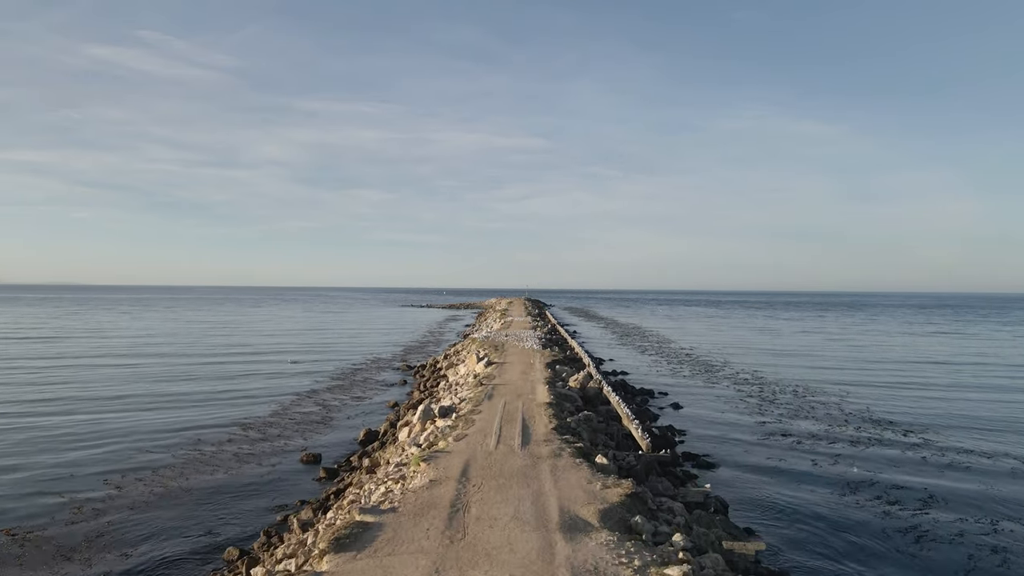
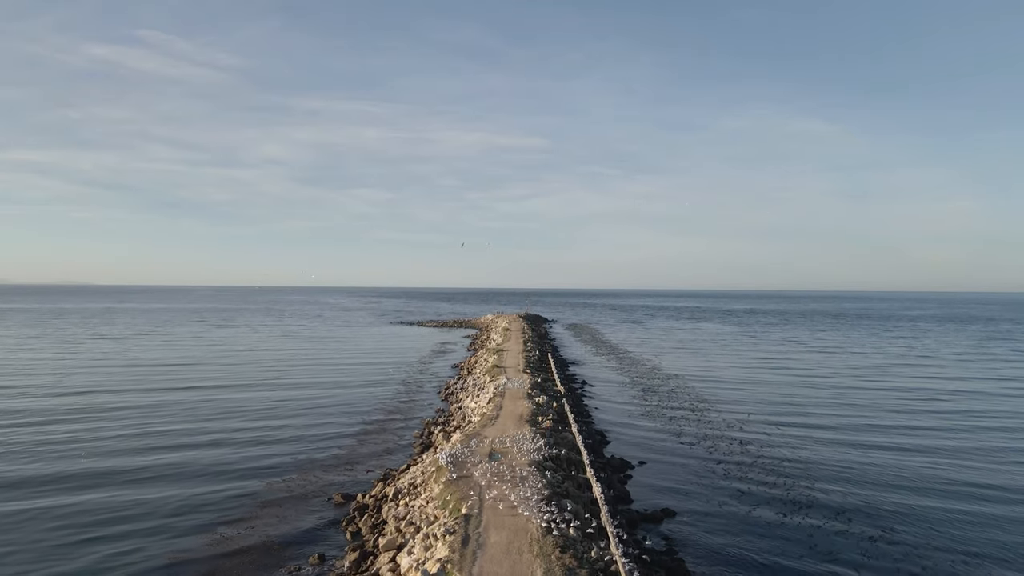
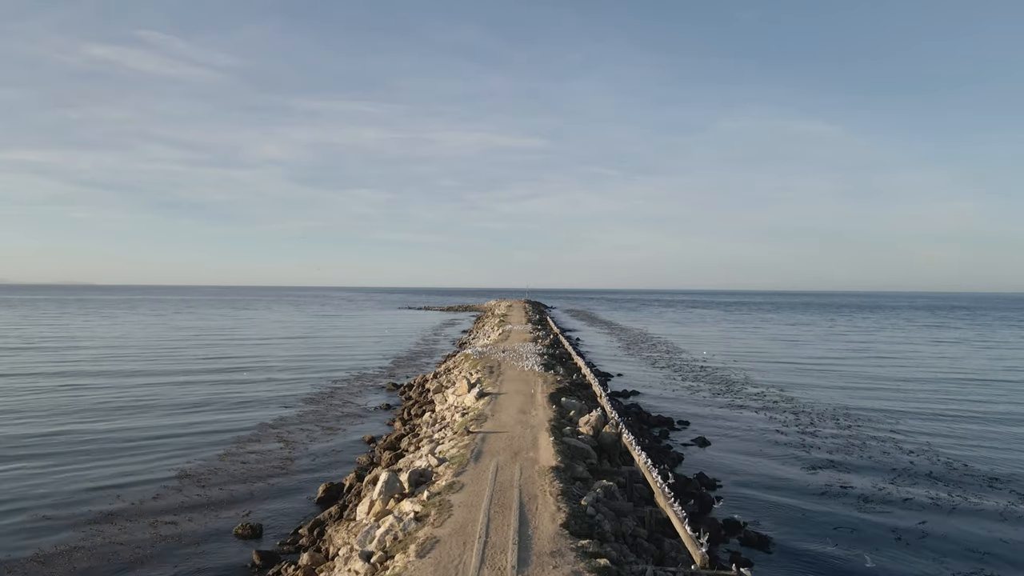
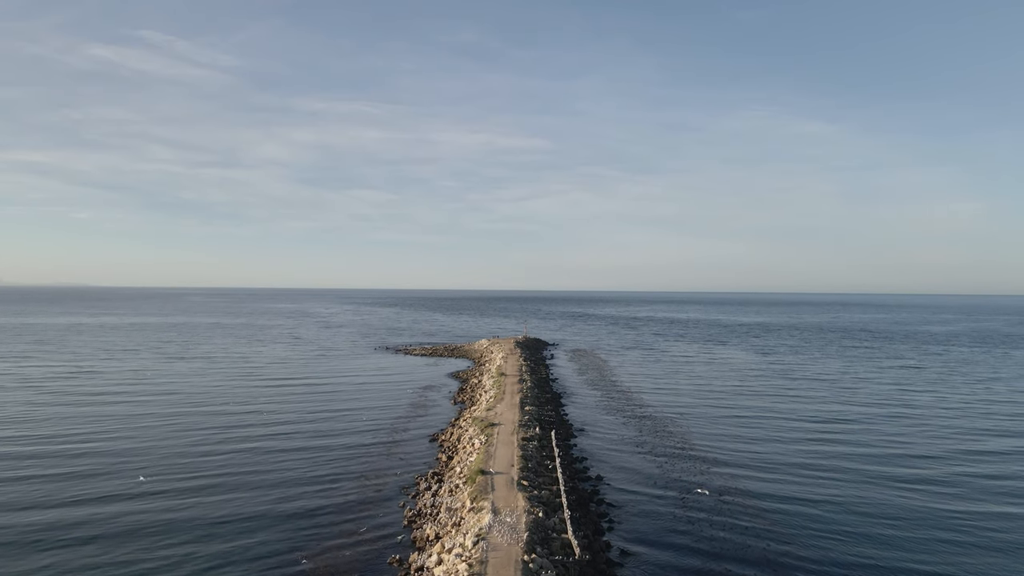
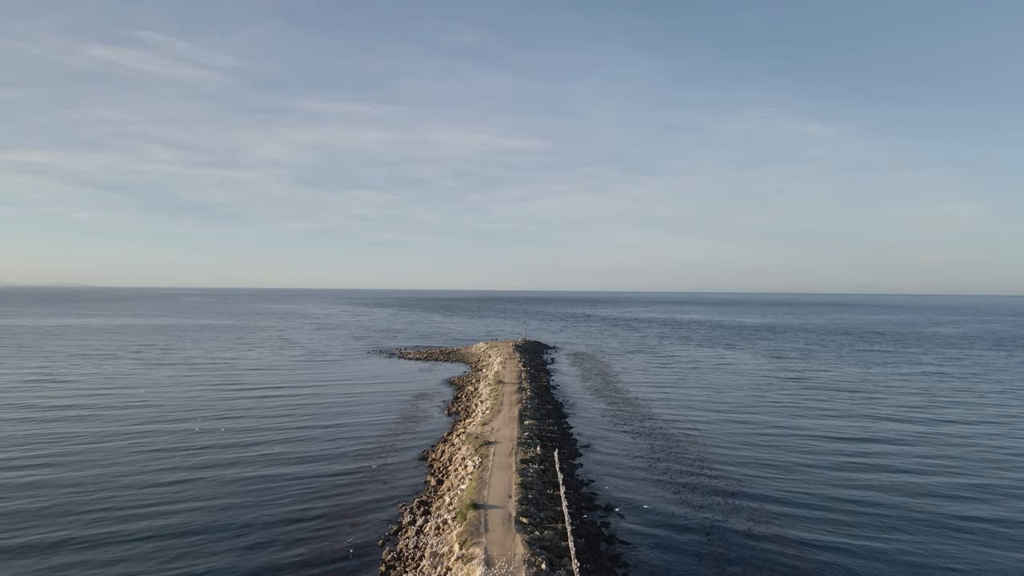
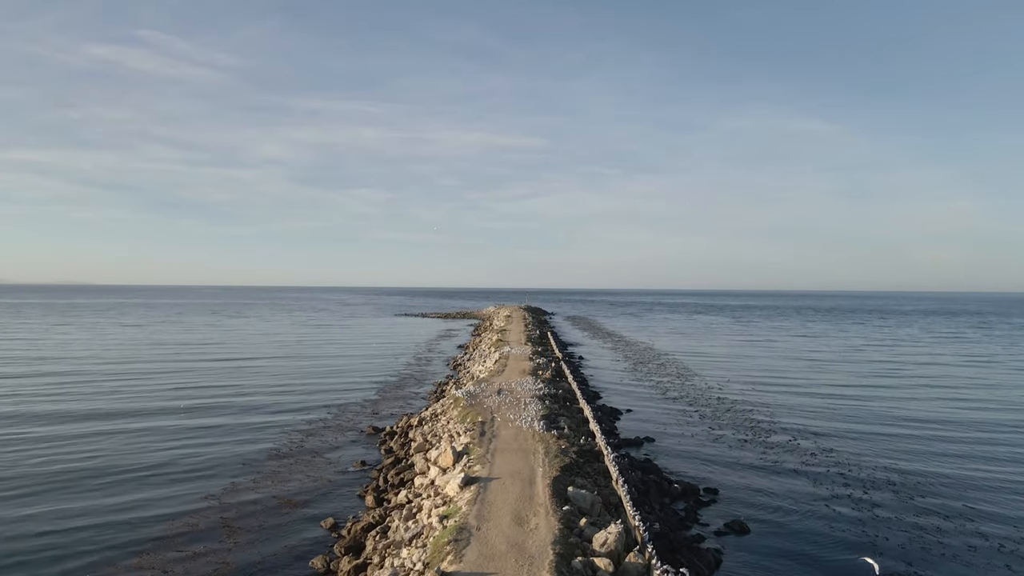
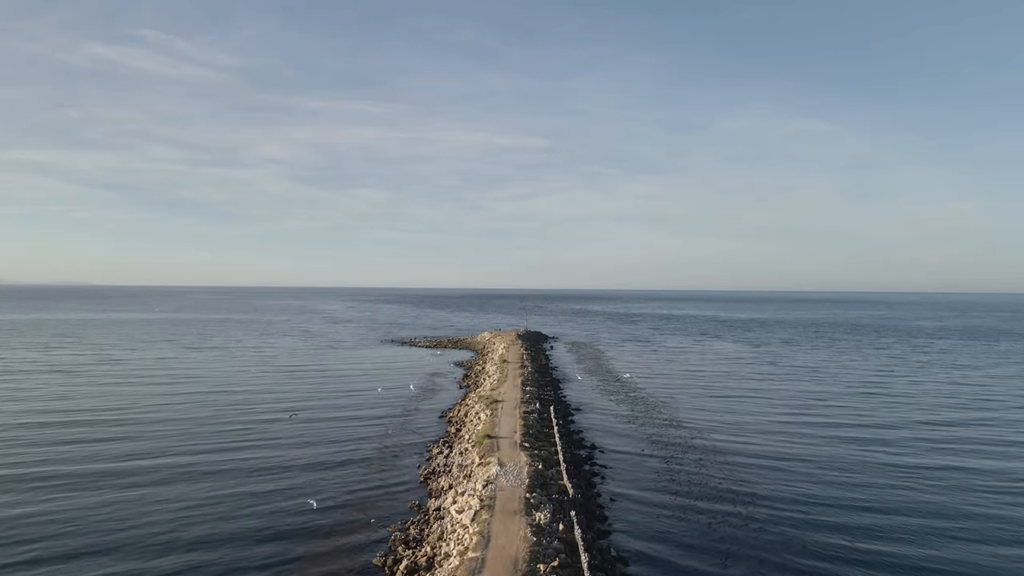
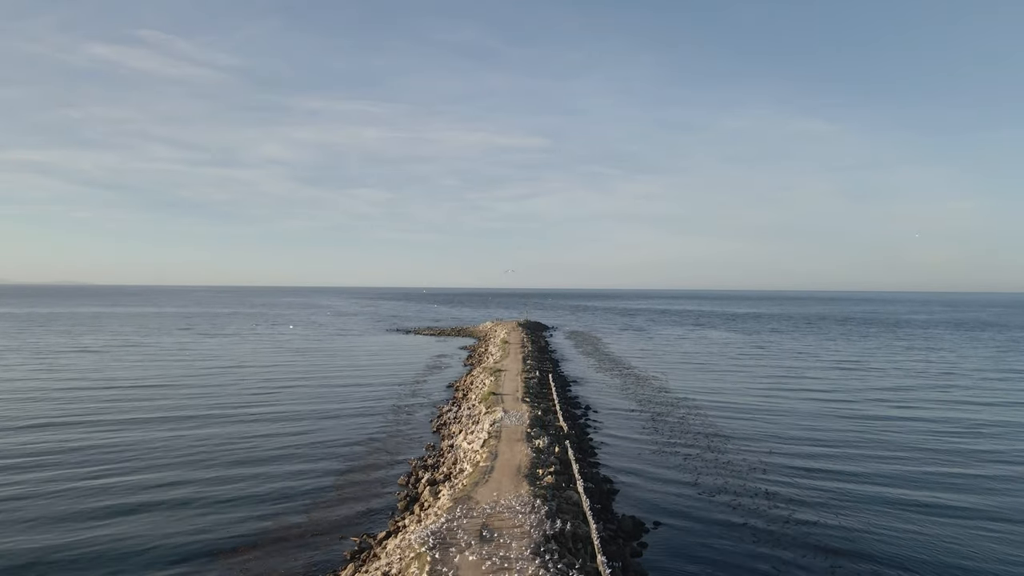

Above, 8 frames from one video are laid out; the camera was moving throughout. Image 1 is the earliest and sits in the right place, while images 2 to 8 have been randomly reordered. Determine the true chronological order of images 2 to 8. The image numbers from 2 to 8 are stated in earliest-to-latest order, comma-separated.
3, 6, 2, 8, 7, 4, 5
